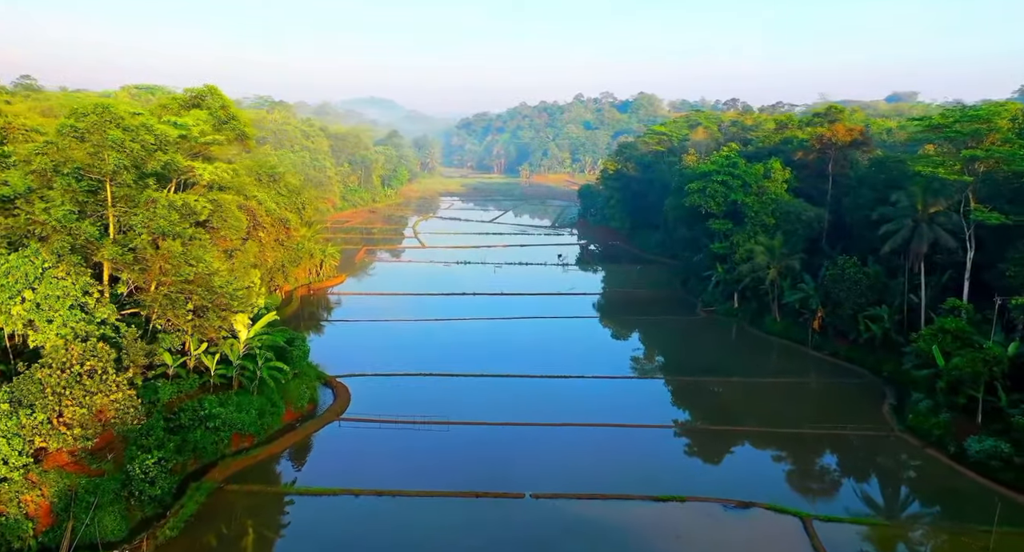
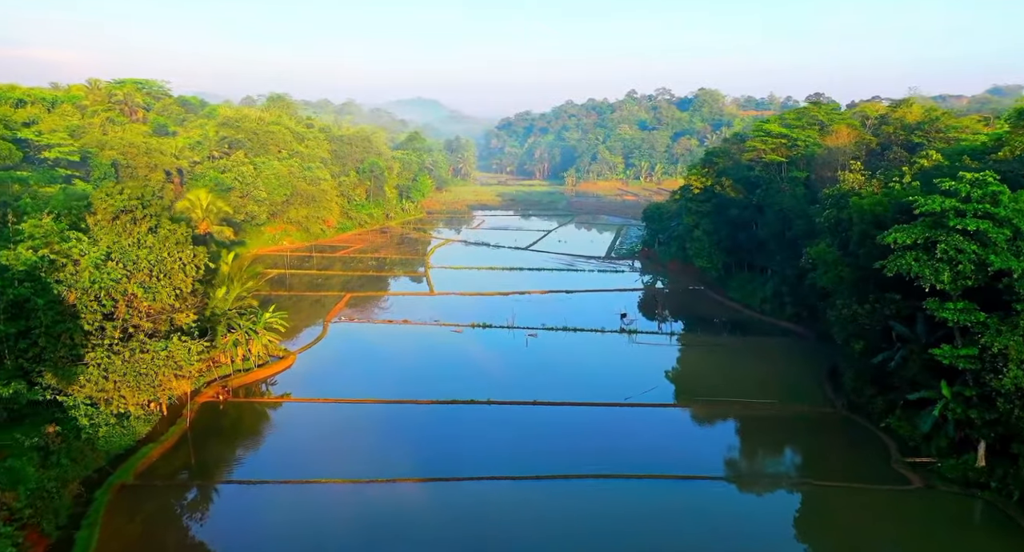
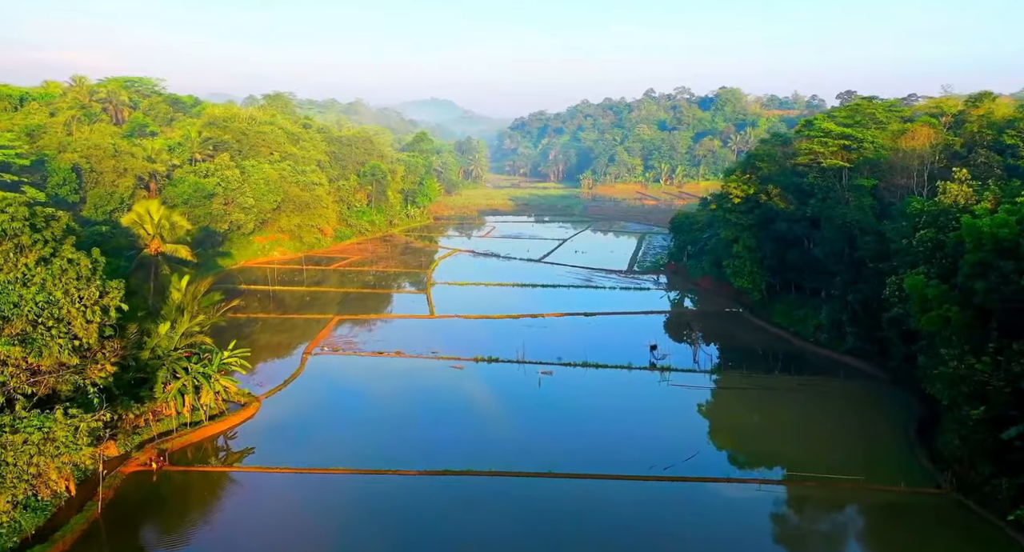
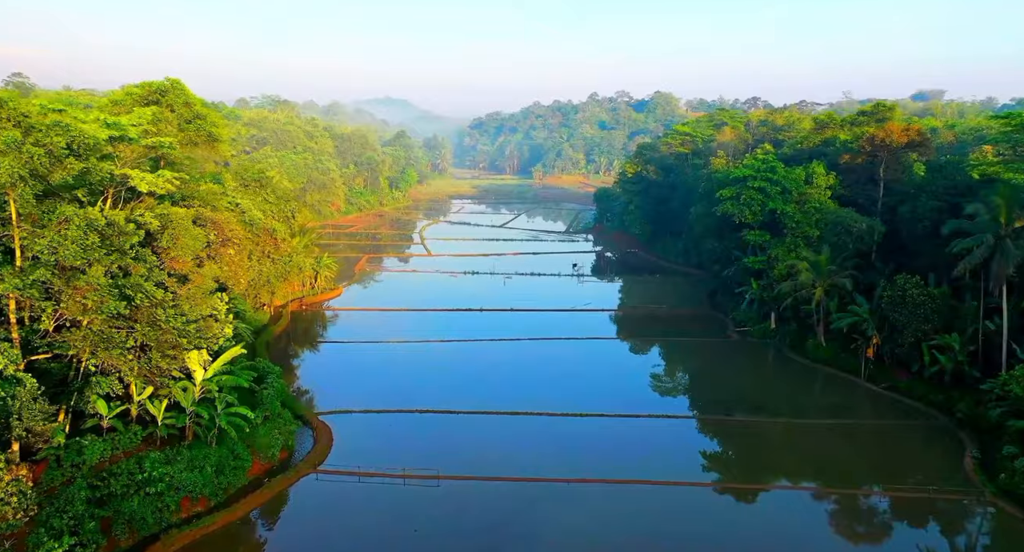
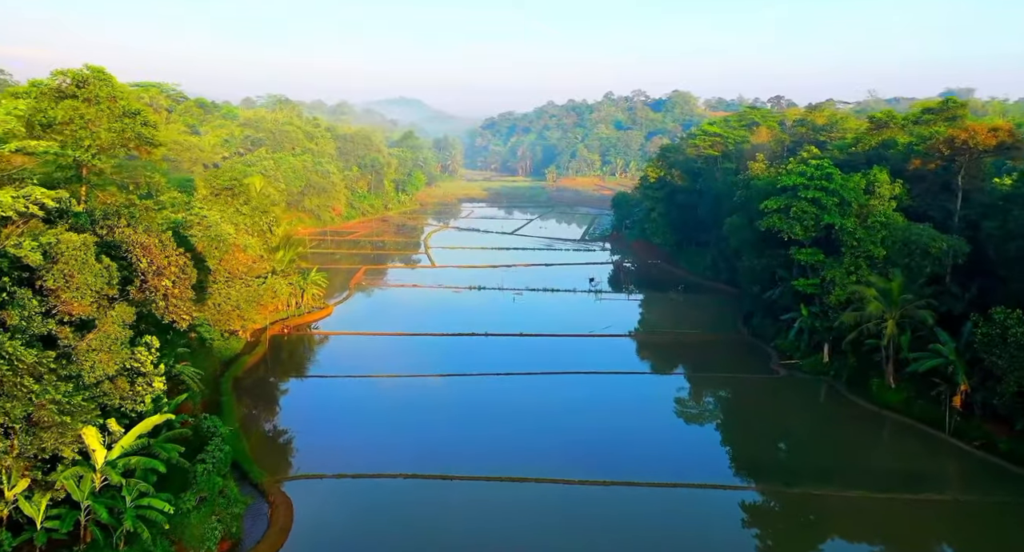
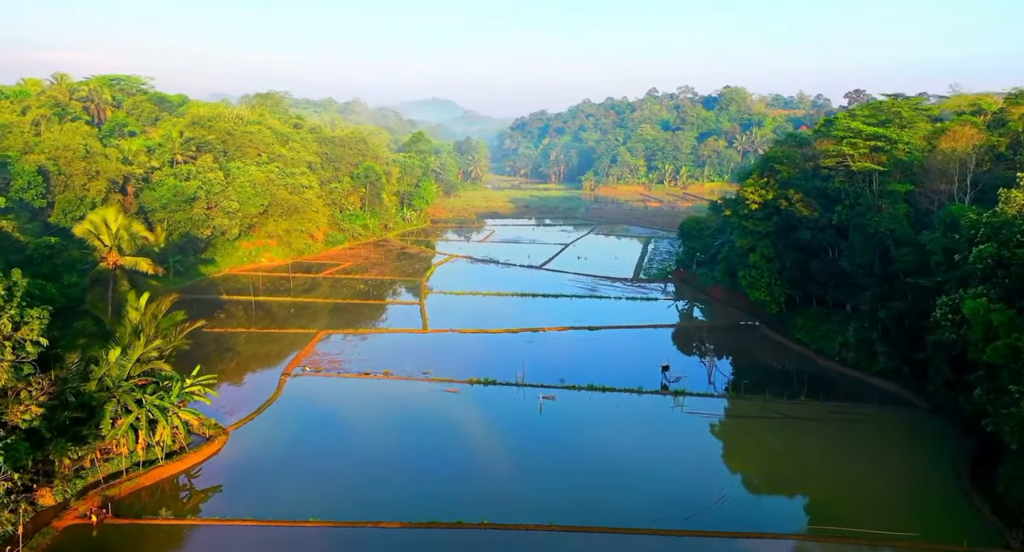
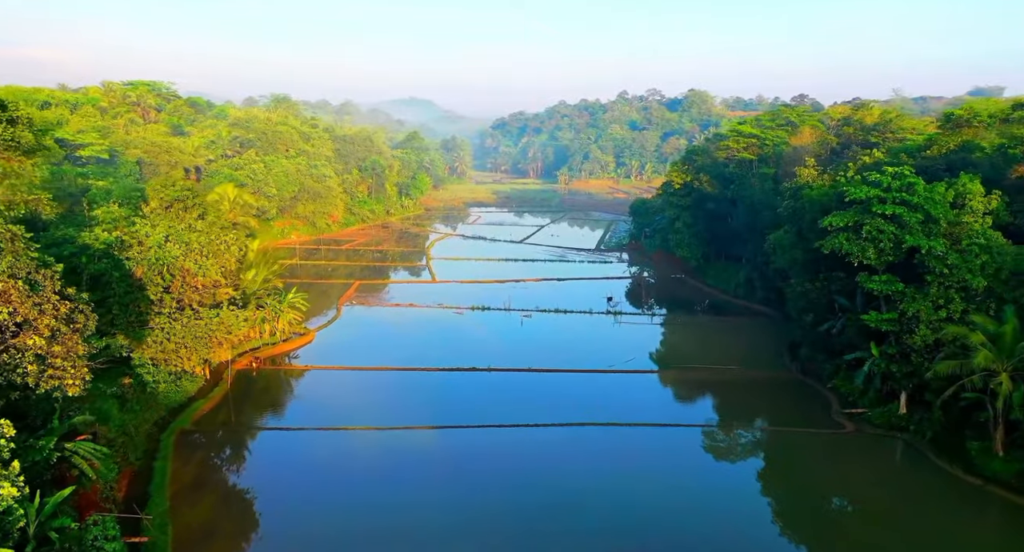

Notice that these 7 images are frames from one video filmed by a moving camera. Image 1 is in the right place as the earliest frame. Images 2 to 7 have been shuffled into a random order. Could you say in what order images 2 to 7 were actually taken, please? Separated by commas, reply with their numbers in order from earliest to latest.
4, 5, 7, 2, 3, 6
